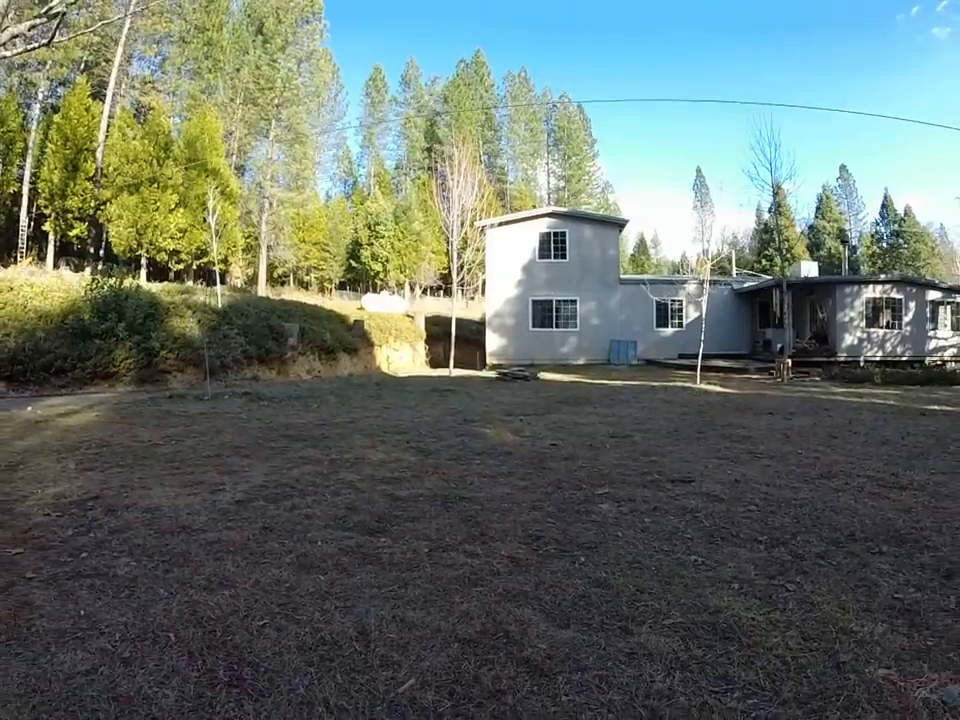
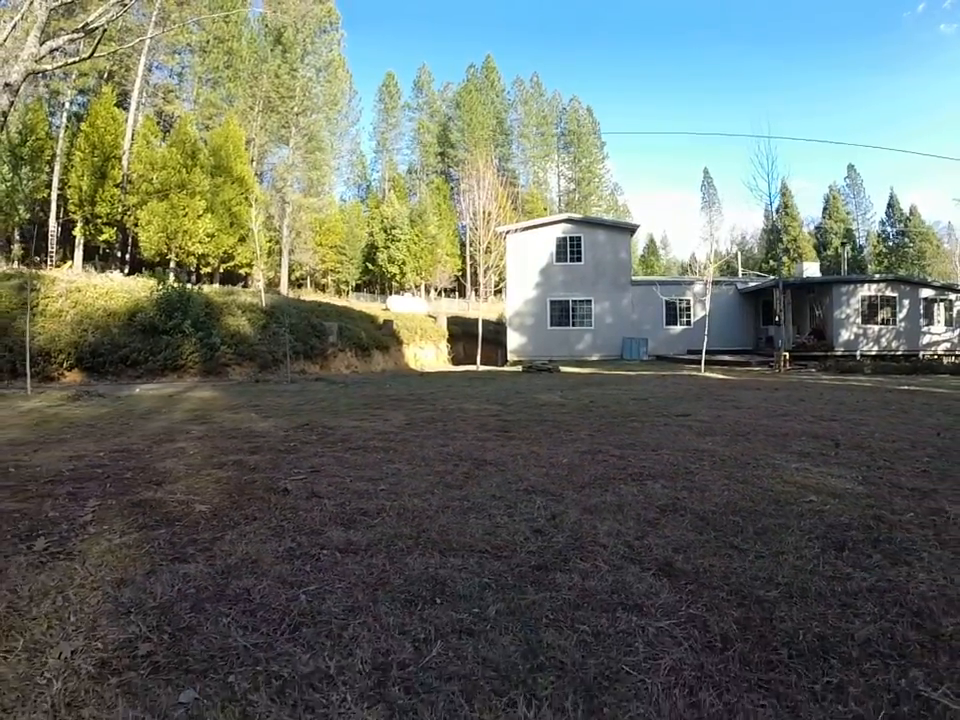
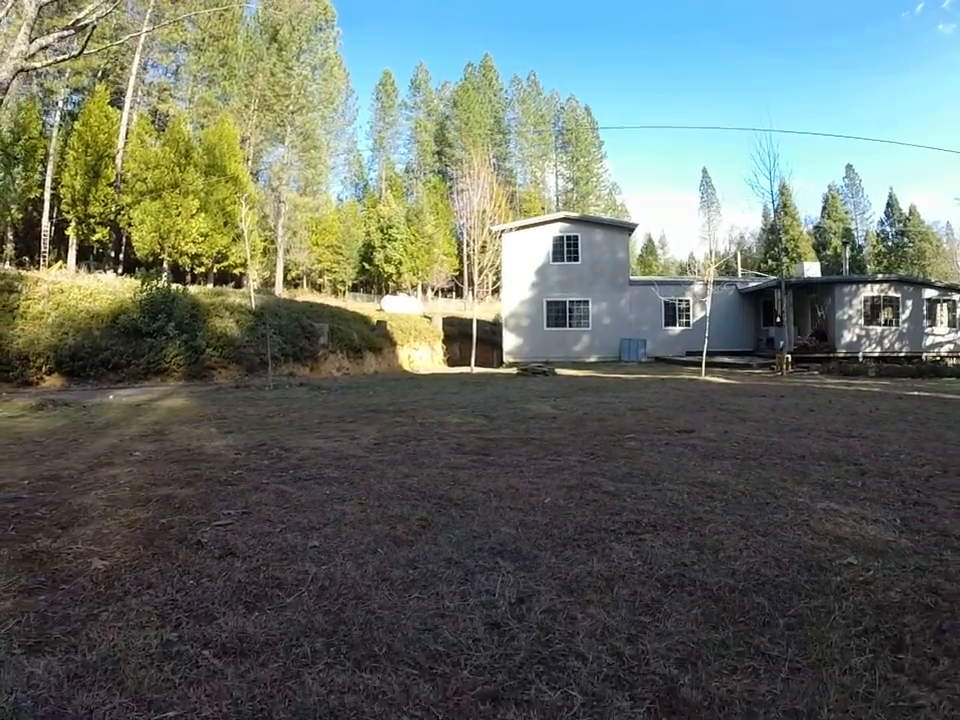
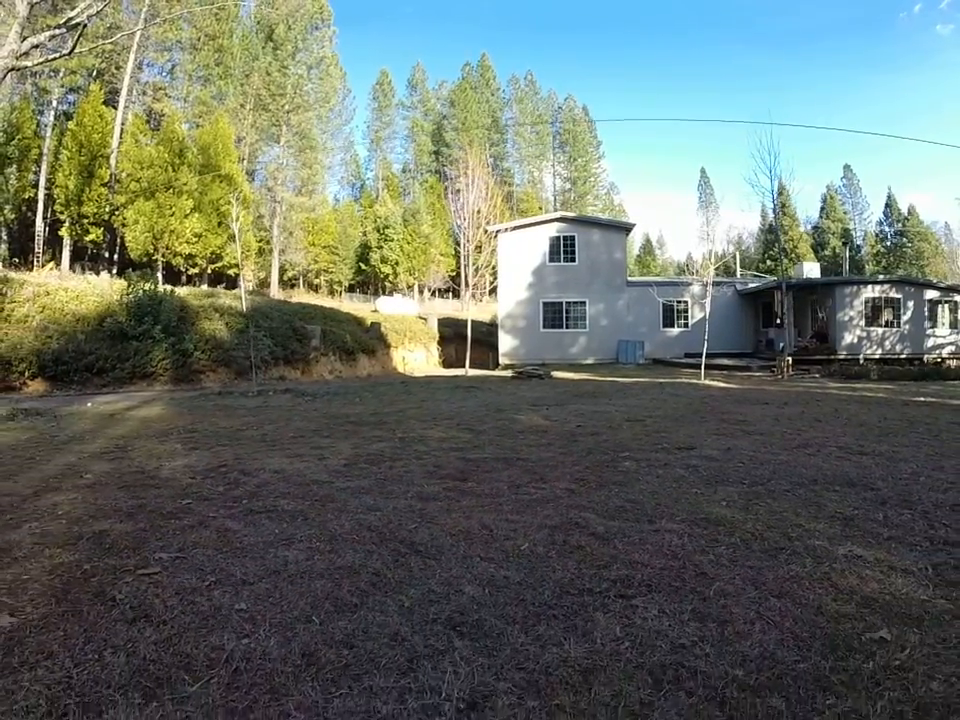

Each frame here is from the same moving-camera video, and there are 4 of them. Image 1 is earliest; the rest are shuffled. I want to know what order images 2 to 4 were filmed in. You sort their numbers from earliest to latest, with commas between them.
4, 3, 2
